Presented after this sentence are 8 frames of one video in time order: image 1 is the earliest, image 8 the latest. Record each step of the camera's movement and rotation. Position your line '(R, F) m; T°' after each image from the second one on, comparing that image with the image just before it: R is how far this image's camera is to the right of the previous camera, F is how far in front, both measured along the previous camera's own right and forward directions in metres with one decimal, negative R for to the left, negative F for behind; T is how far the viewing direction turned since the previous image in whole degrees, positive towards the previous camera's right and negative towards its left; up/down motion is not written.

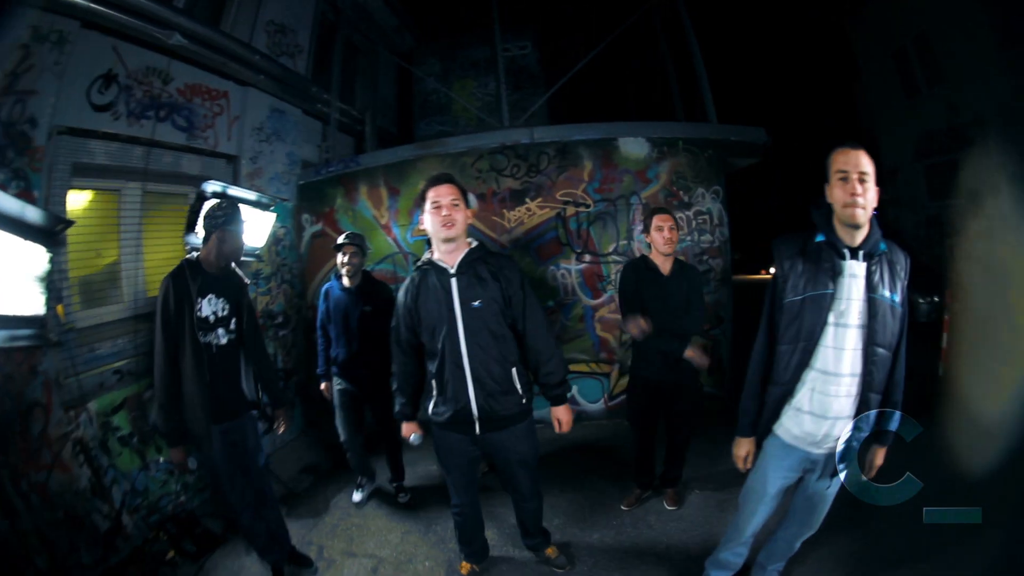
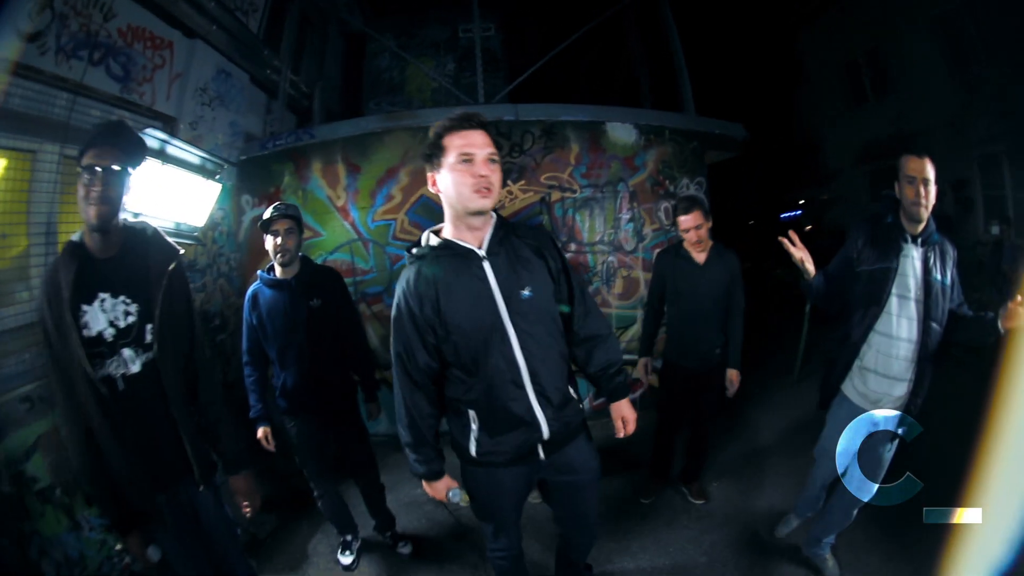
(-0.7, +0.6) m; +11°
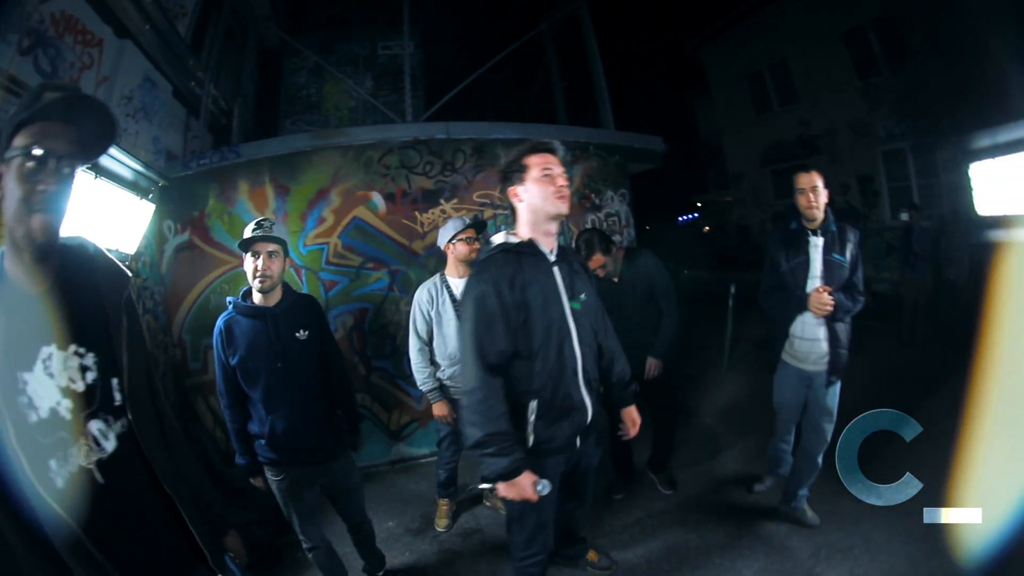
(-0.4, +0.2) m; +10°
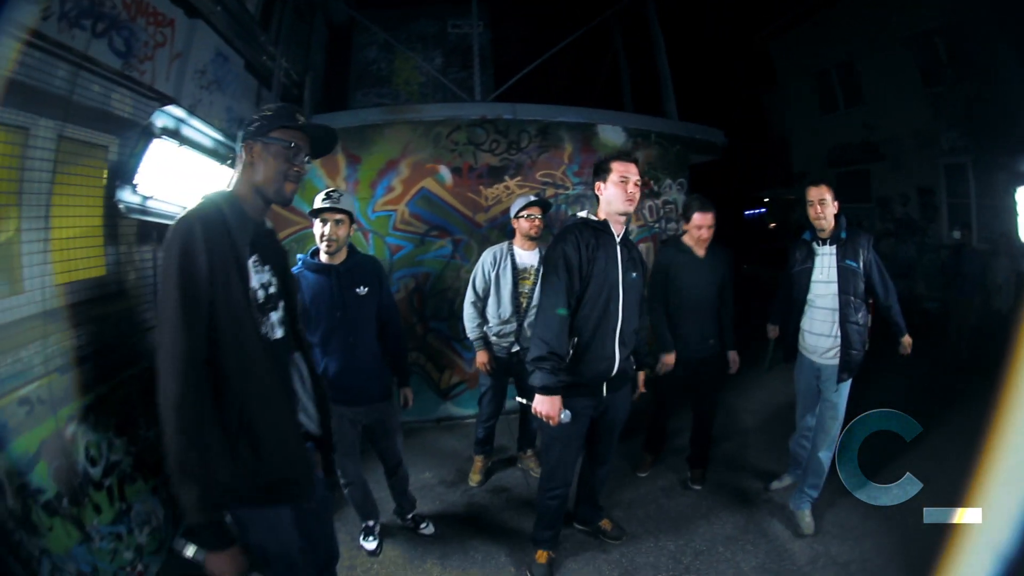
(0.0, -0.1) m; -5°
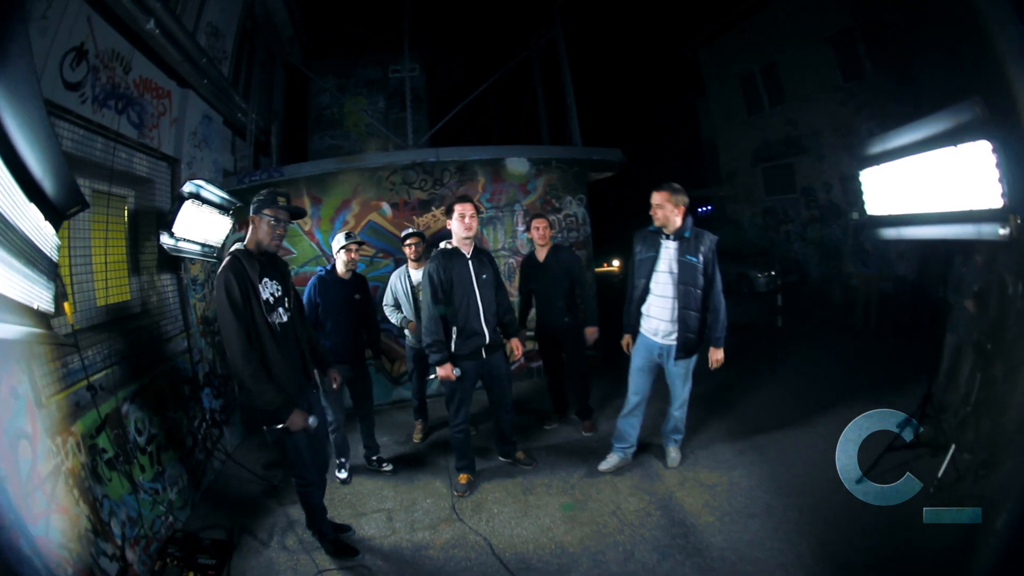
(+0.2, -1.0) m; +3°
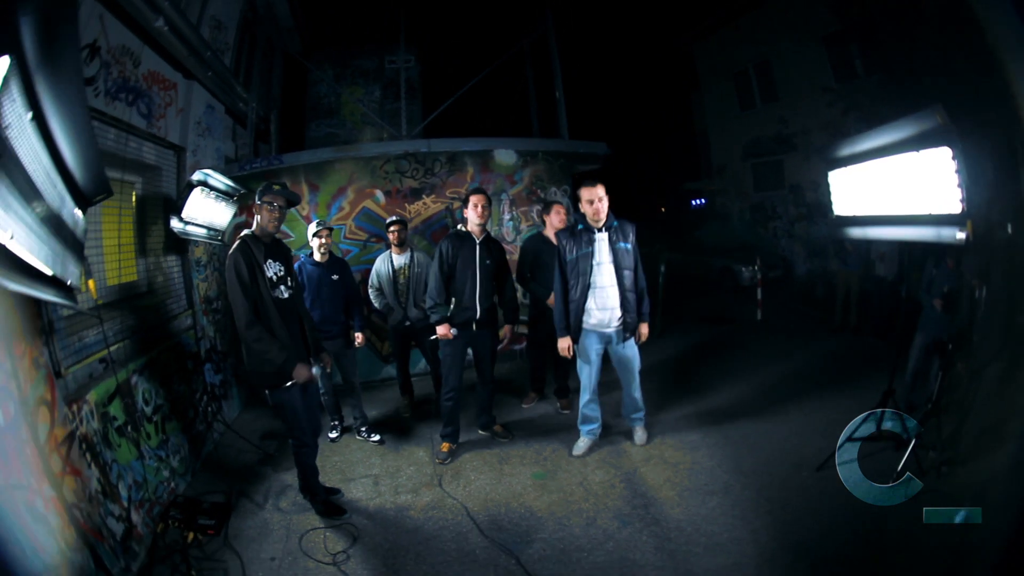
(+0.1, -0.3) m; +1°
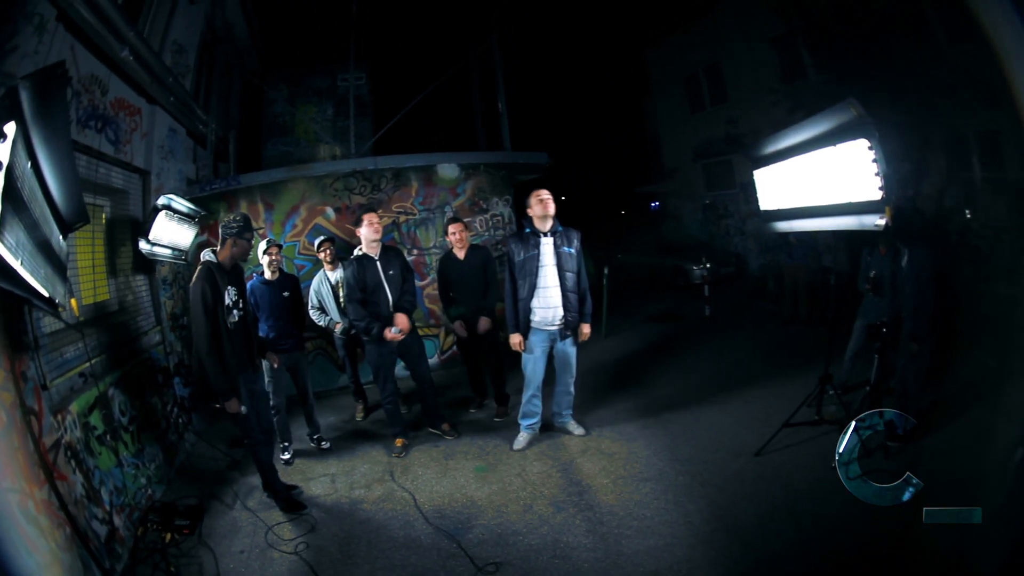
(+0.2, -0.4) m; +3°
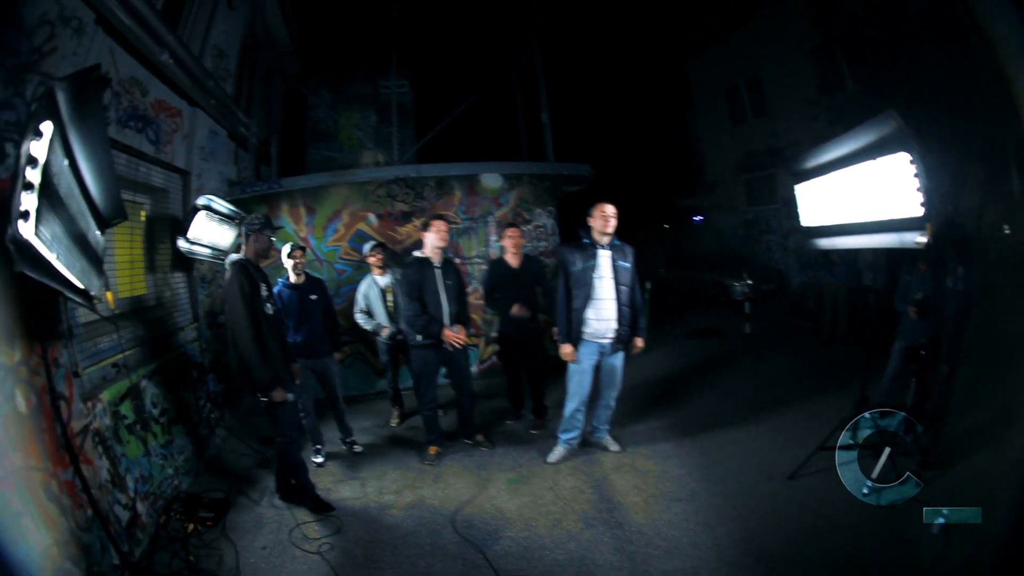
(0.0, +0.1) m; -3°
